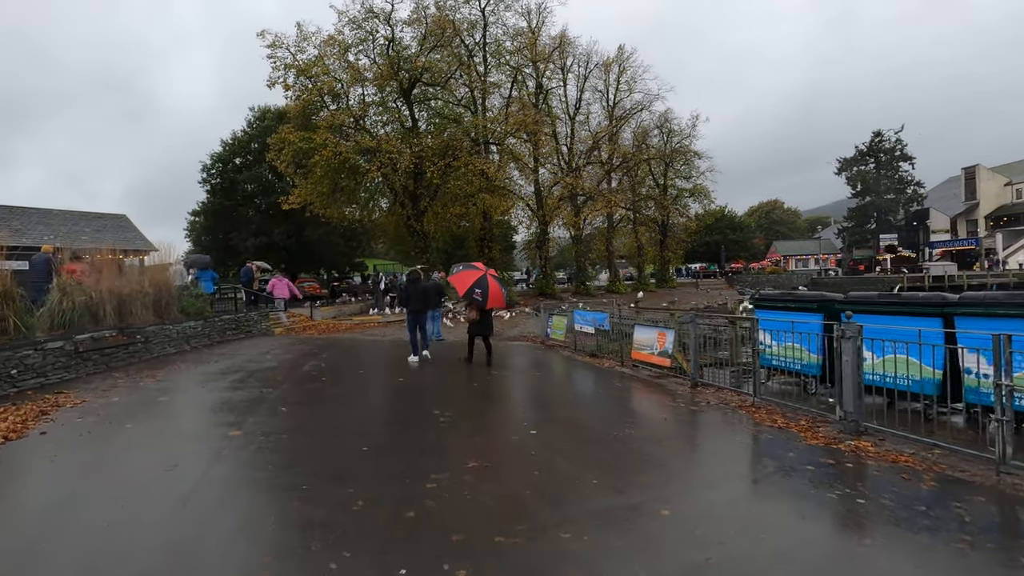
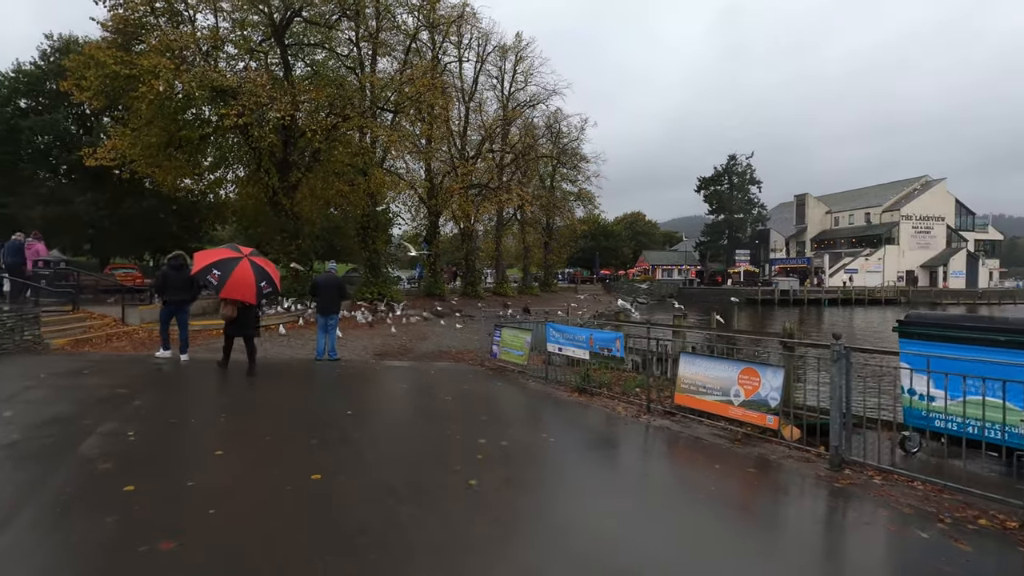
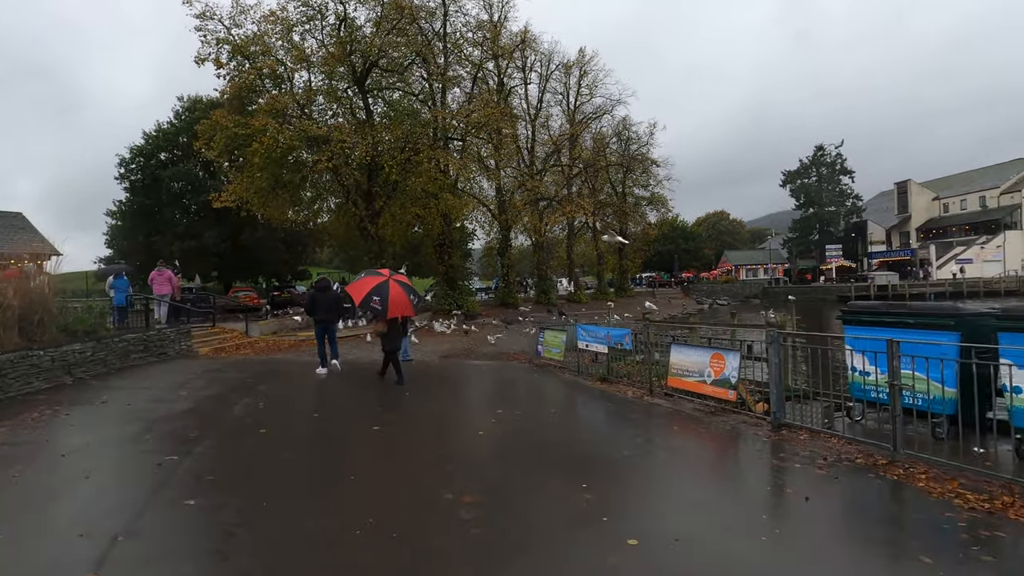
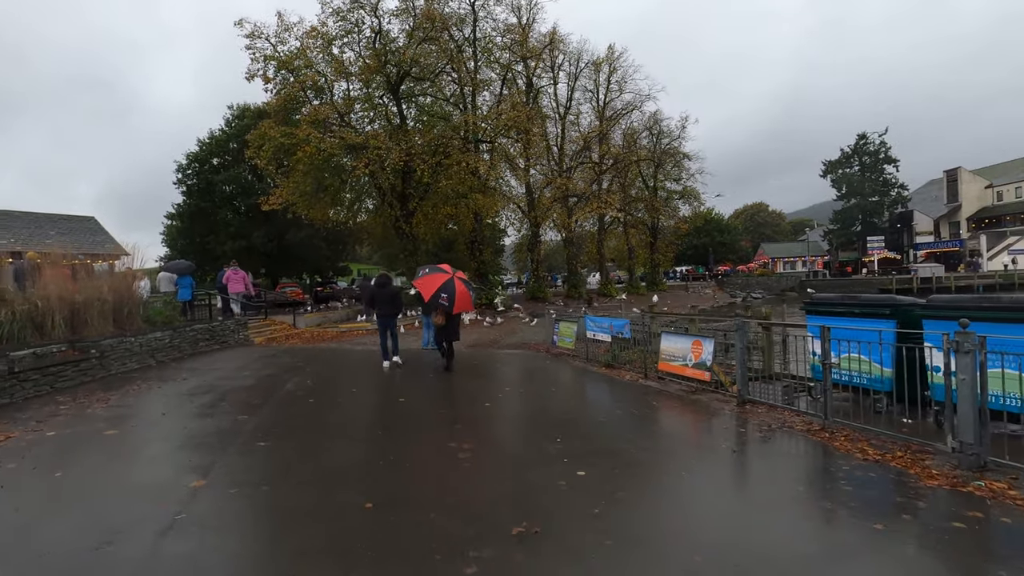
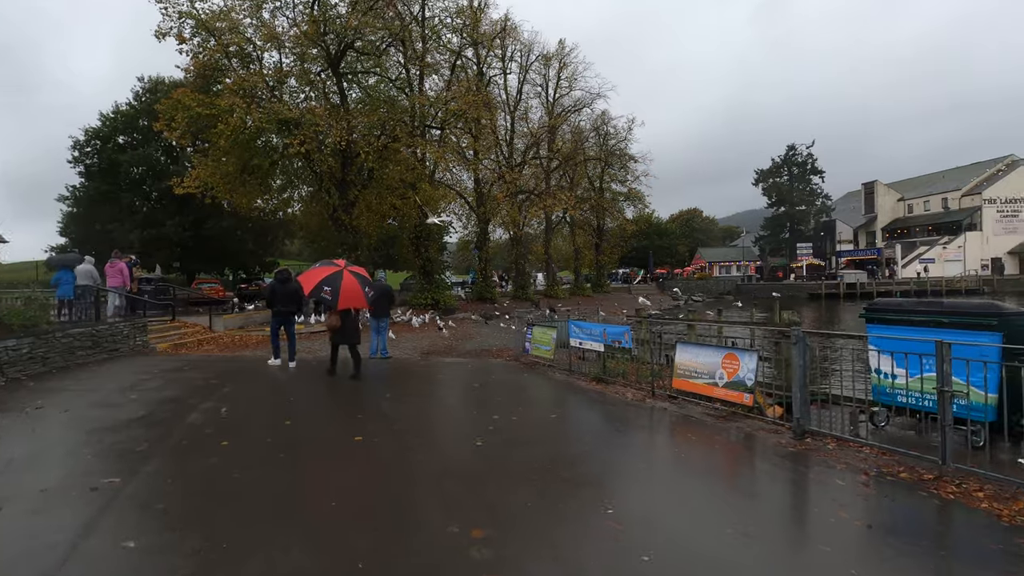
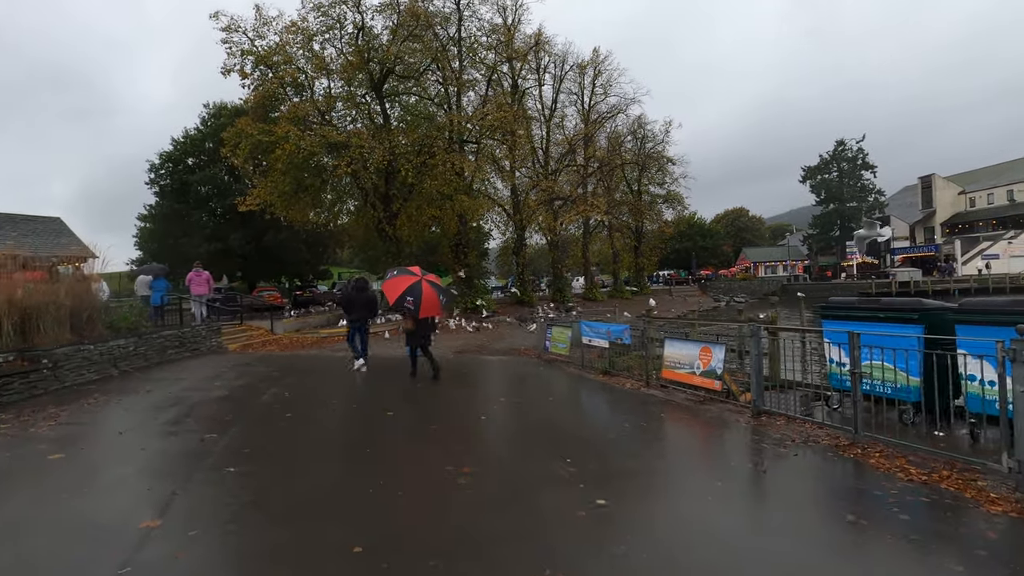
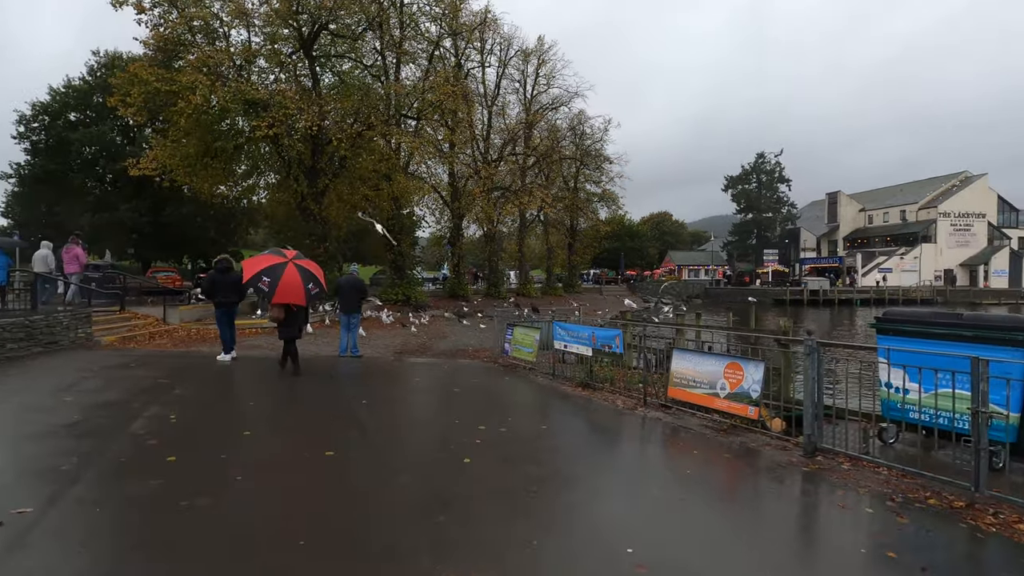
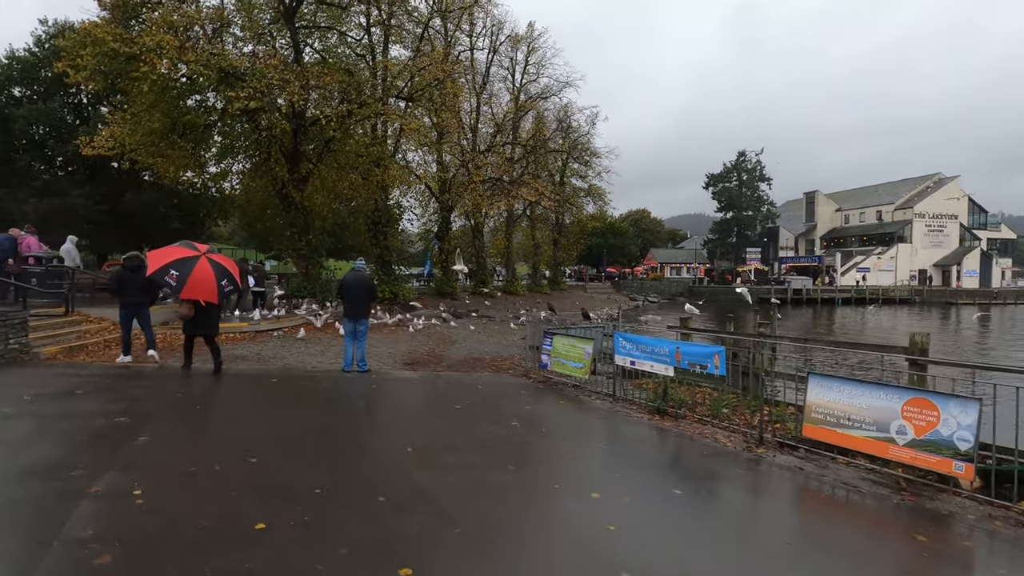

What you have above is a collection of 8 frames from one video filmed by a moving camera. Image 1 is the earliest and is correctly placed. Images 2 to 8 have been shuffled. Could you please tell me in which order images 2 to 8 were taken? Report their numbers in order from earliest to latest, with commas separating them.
4, 6, 3, 5, 7, 2, 8
